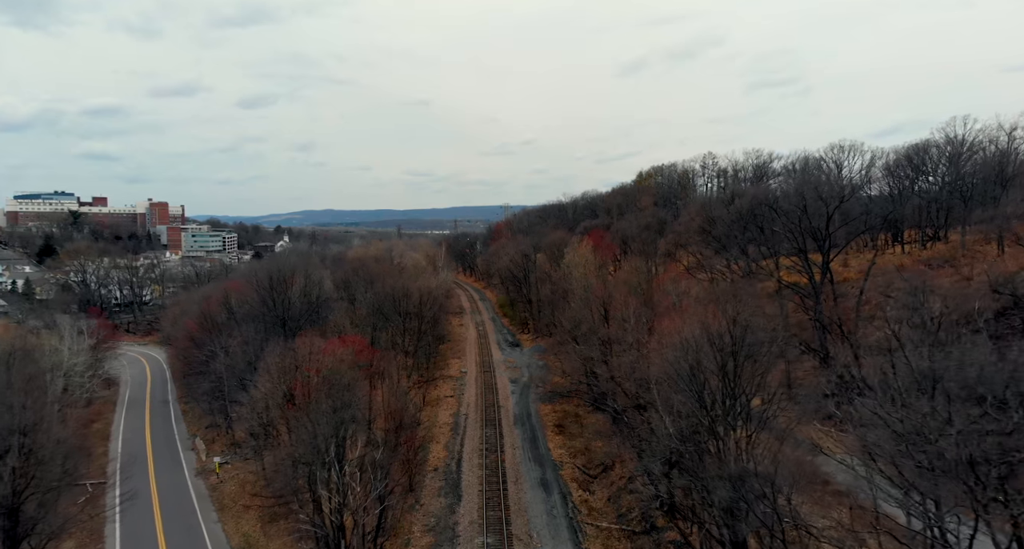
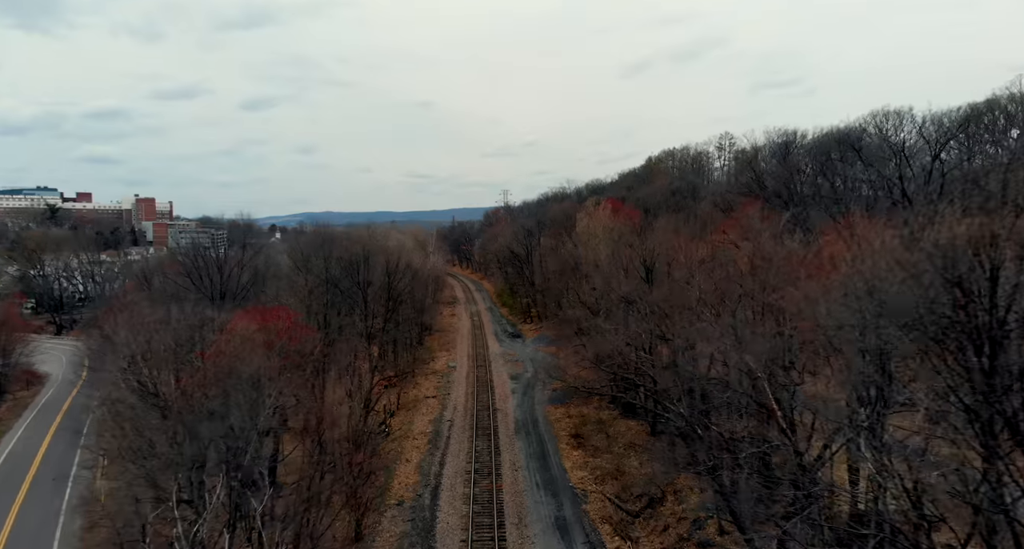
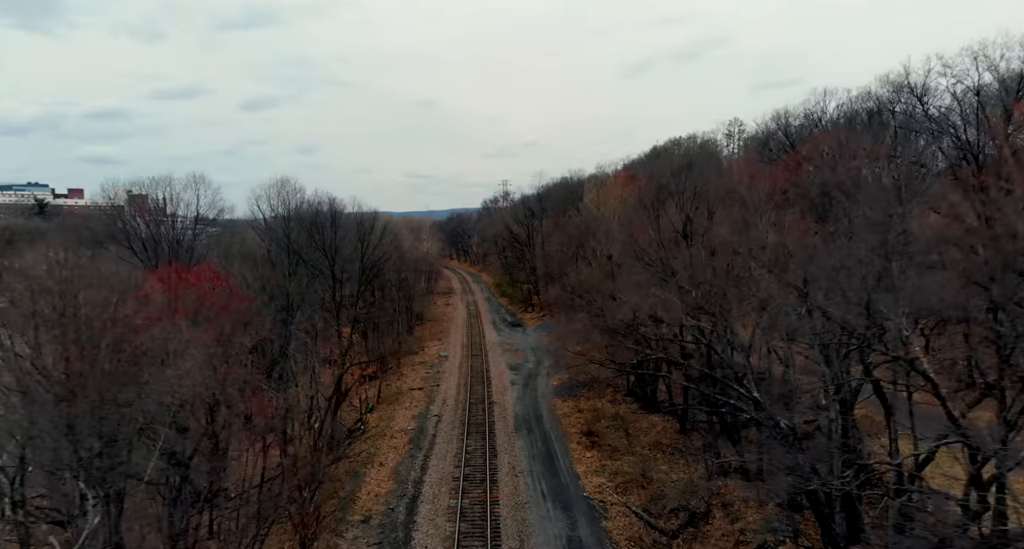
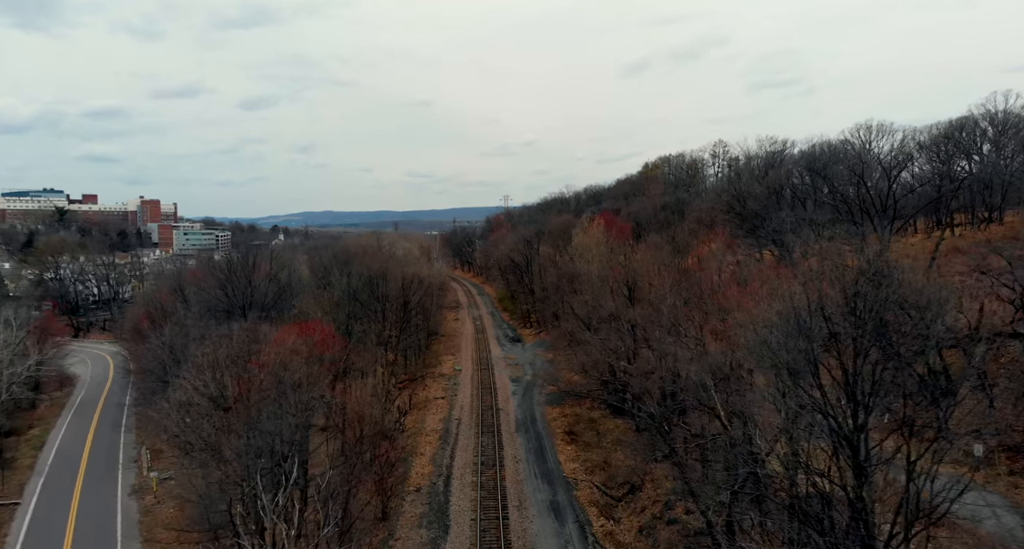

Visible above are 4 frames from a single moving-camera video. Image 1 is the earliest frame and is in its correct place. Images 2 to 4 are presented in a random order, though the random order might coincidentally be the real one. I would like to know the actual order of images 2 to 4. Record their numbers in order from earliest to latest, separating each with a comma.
4, 2, 3
